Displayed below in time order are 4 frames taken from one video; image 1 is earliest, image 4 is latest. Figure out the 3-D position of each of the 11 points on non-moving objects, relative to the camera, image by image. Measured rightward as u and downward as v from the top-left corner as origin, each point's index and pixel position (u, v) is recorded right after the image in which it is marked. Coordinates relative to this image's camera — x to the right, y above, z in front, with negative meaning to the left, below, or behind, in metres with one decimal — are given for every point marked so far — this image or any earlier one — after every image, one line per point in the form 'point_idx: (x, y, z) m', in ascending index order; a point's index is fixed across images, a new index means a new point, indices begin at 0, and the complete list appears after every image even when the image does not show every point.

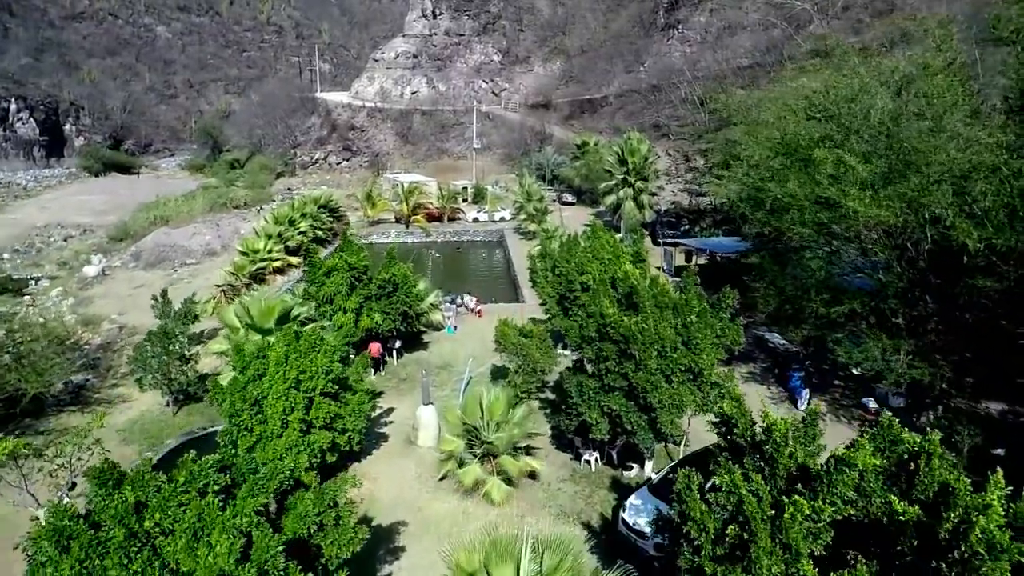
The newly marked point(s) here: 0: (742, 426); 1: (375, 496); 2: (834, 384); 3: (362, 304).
0: (+2.6, -1.6, +7.3) m
1: (-2.6, -3.9, +12.3) m
2: (+8.1, -2.4, +16.5) m
3: (-4.0, -0.4, +17.3) m
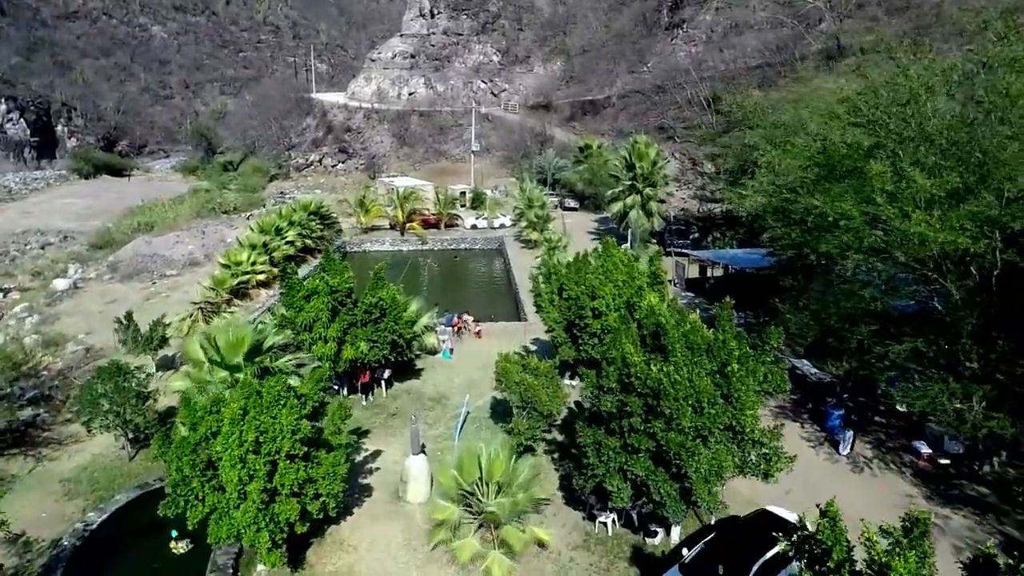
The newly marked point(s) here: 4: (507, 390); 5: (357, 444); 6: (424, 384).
0: (+2.7, -2.2, +5.4) m
1: (-2.5, -4.5, +10.4) m
2: (+8.1, -3.0, +14.6) m
3: (-3.9, -1.0, +15.4) m
4: (-0.1, -2.0, +12.9) m
5: (-3.4, -3.5, +14.5) m
6: (-2.3, -2.6, +17.4) m
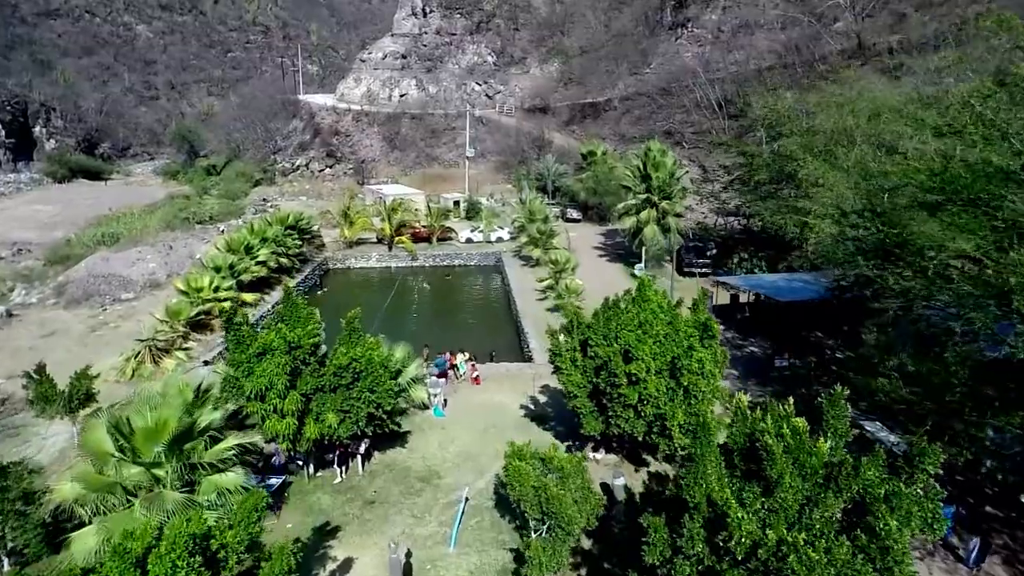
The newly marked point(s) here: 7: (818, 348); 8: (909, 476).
0: (+3.0, -3.2, +2.1) m
1: (-2.3, -5.5, +7.0) m
2: (+8.3, -4.0, +11.3) m
3: (-3.7, -2.0, +12.0) m
4: (+0.1, -3.0, +9.6) m
5: (-3.2, -4.5, +11.0) m
6: (-2.2, -3.6, +14.0) m
7: (+9.0, -1.8, +19.4) m
8: (+4.1, -1.9, +6.8) m
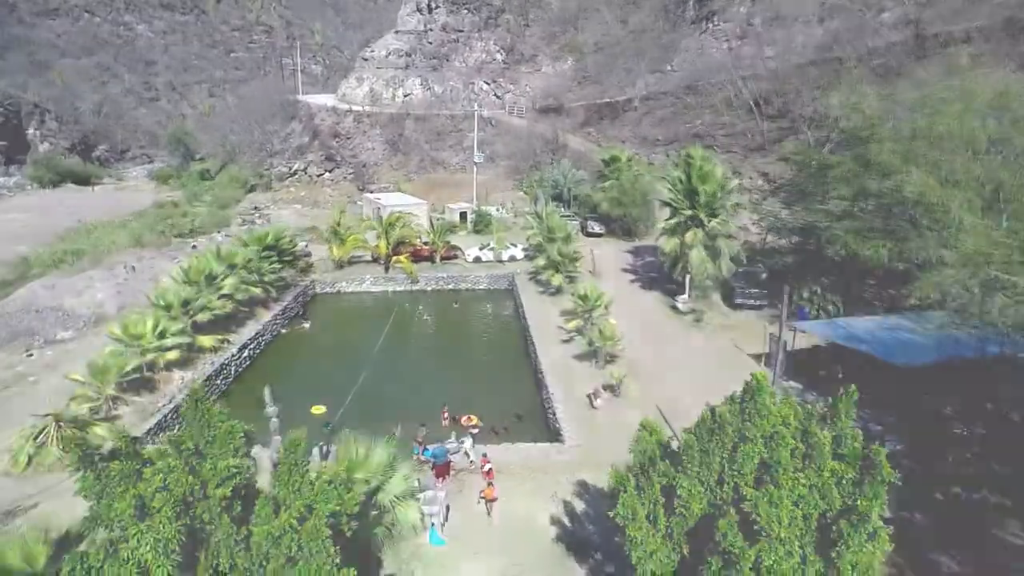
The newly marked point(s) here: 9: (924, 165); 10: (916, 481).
0: (+3.3, -4.4, -2.7) m
1: (-1.9, -6.7, +2.3) m
2: (+8.8, -5.3, +6.4) m
3: (-3.3, -3.3, +7.3) m
4: (+0.5, -4.3, +4.8) m
5: (-2.8, -5.7, +6.3) m
6: (-1.7, -4.8, +9.3) m
7: (+9.6, -3.0, +14.6) m
8: (+4.5, -3.2, +2.0) m
9: (+11.1, +3.2, +17.6) m
10: (+8.0, -3.8, +12.8) m
